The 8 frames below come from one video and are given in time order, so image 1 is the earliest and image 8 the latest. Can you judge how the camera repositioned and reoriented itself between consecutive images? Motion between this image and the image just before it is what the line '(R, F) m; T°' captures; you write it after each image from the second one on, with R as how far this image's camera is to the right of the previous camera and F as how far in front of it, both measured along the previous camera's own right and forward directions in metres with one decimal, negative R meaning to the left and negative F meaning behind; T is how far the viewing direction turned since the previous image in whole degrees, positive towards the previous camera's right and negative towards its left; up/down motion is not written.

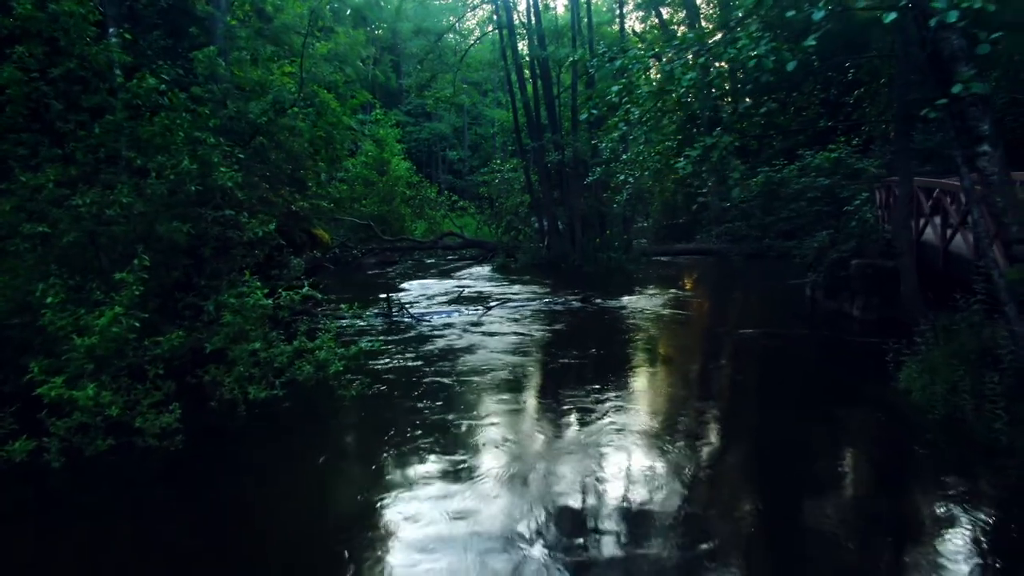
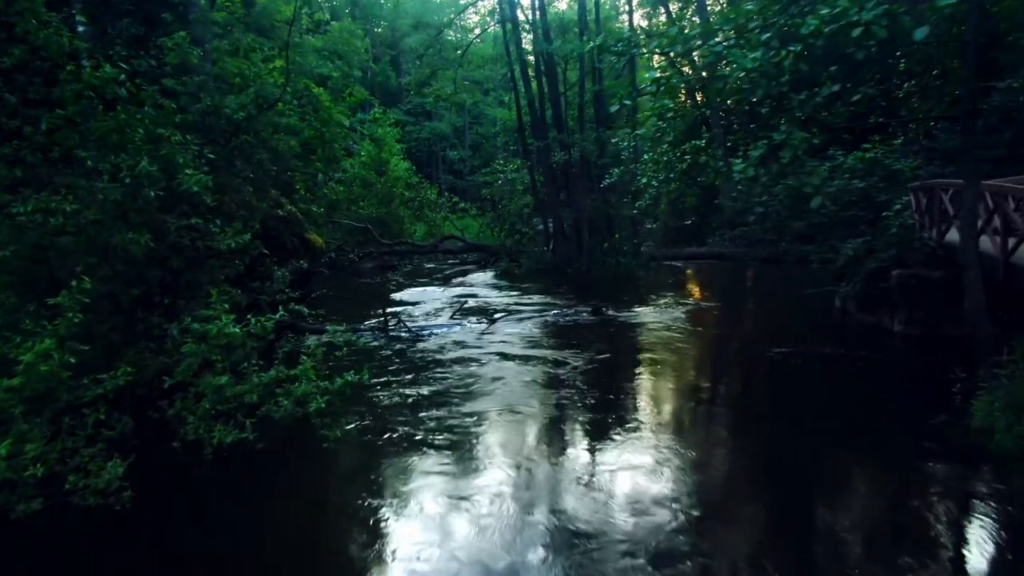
(-0.1, +1.0) m; 0°
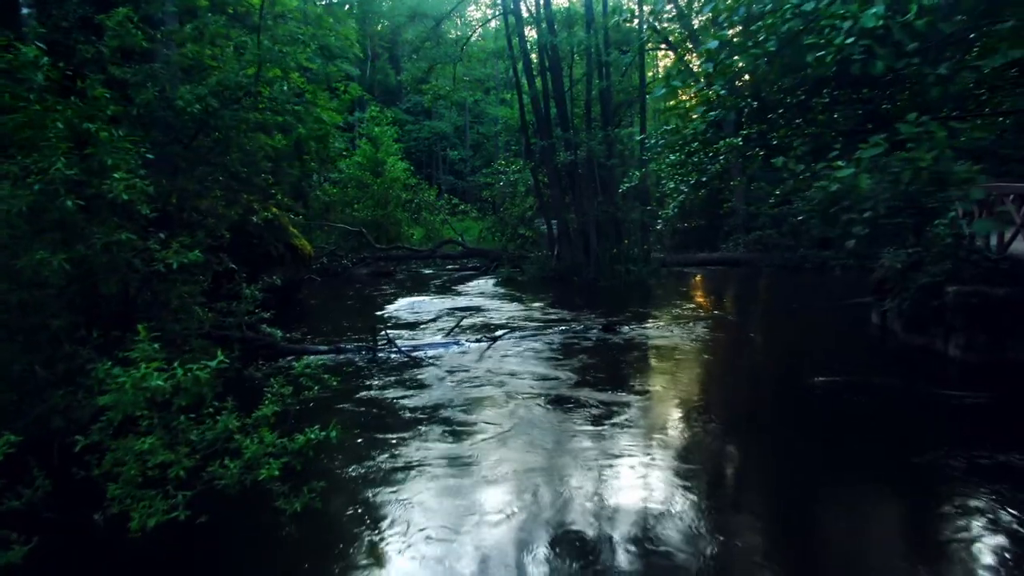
(0.0, +1.3) m; 0°
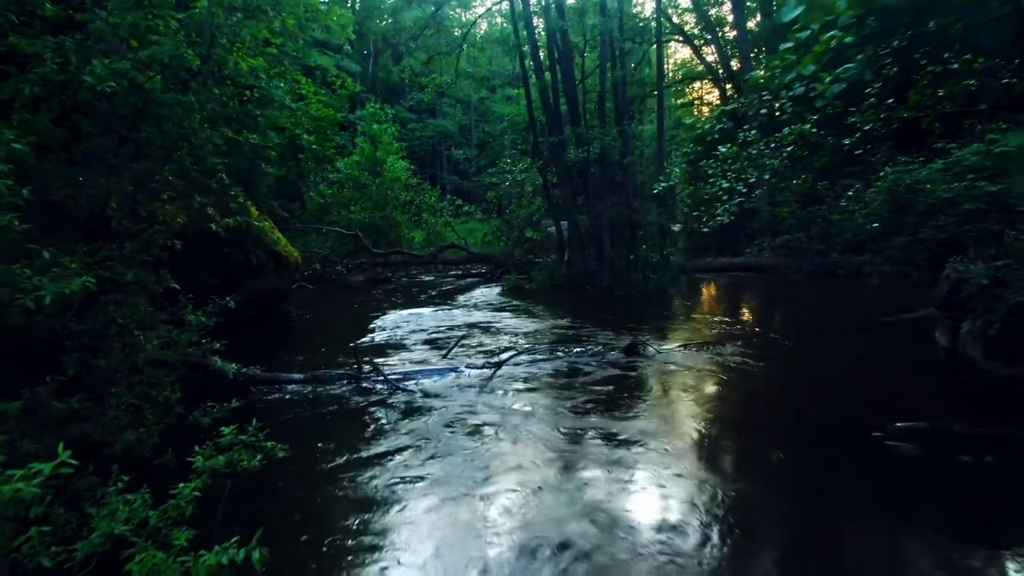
(0.0, +1.6) m; 0°
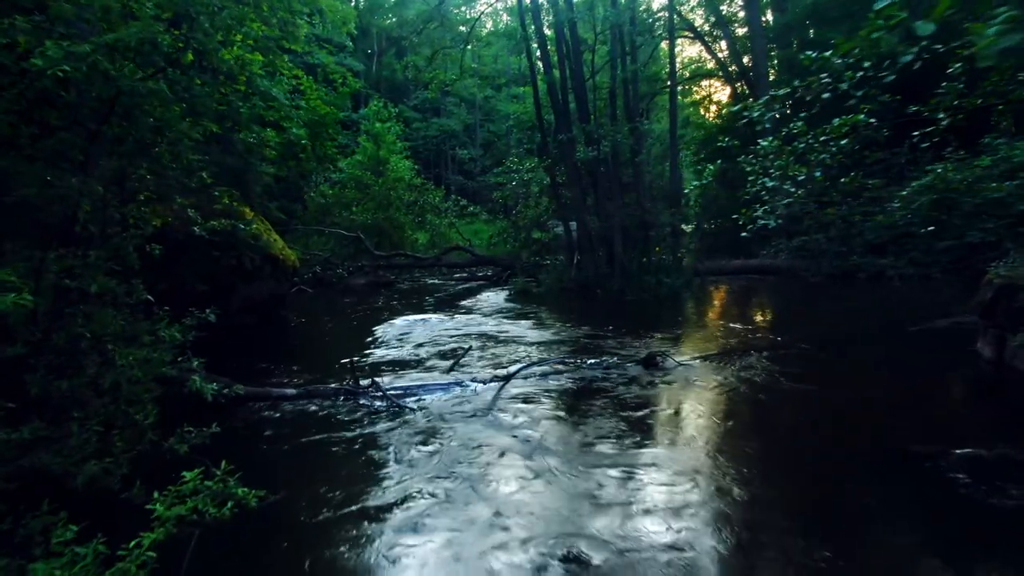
(-0.1, +0.7) m; 0°
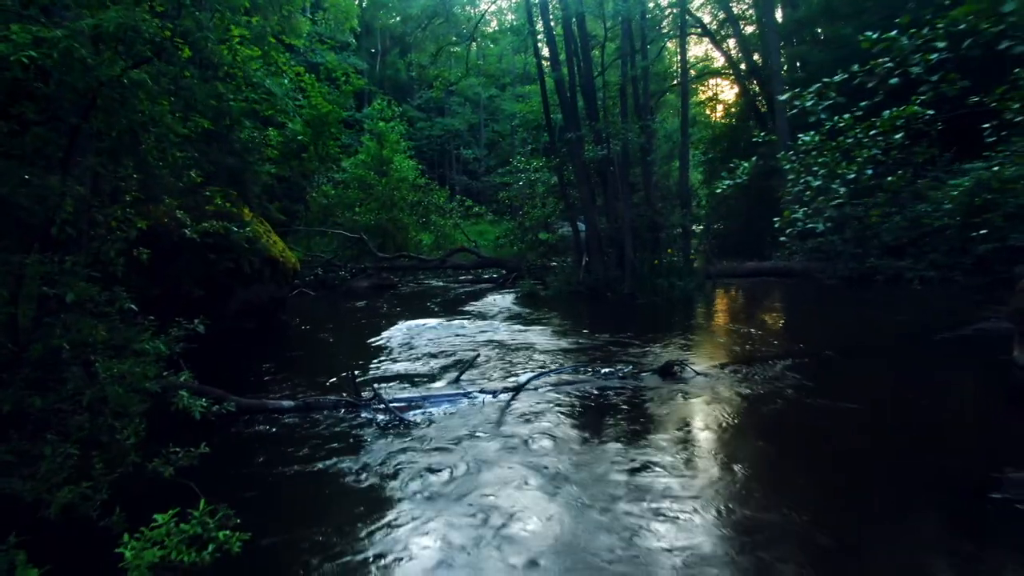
(-0.1, +0.5) m; 0°
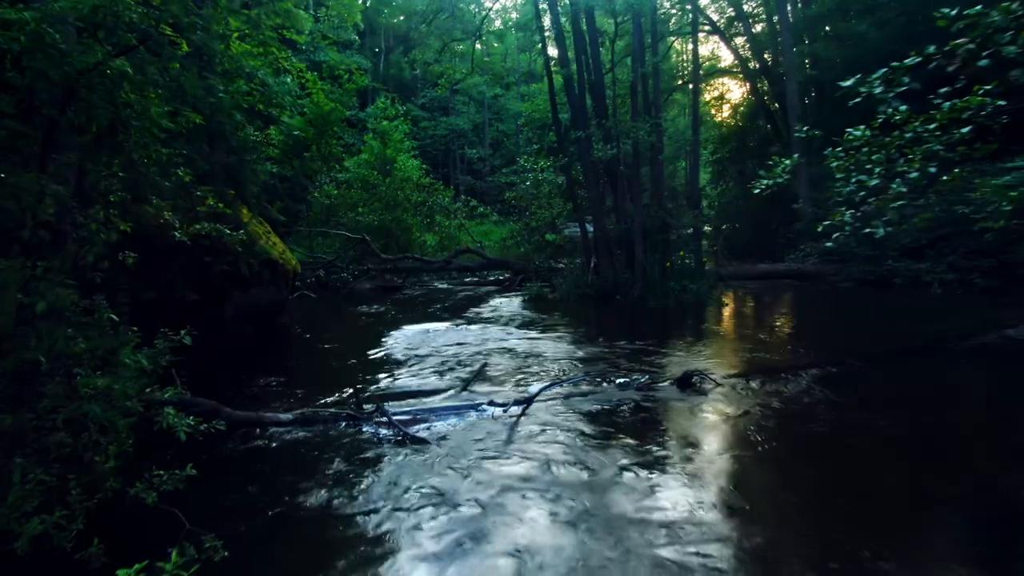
(-0.1, +0.5) m; 0°
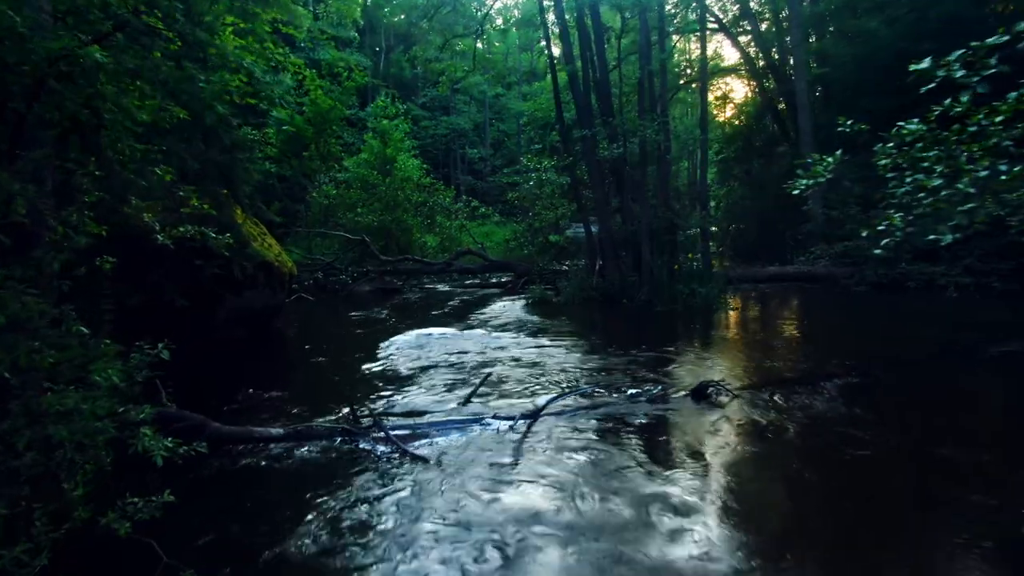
(-0.1, +0.5) m; 0°
